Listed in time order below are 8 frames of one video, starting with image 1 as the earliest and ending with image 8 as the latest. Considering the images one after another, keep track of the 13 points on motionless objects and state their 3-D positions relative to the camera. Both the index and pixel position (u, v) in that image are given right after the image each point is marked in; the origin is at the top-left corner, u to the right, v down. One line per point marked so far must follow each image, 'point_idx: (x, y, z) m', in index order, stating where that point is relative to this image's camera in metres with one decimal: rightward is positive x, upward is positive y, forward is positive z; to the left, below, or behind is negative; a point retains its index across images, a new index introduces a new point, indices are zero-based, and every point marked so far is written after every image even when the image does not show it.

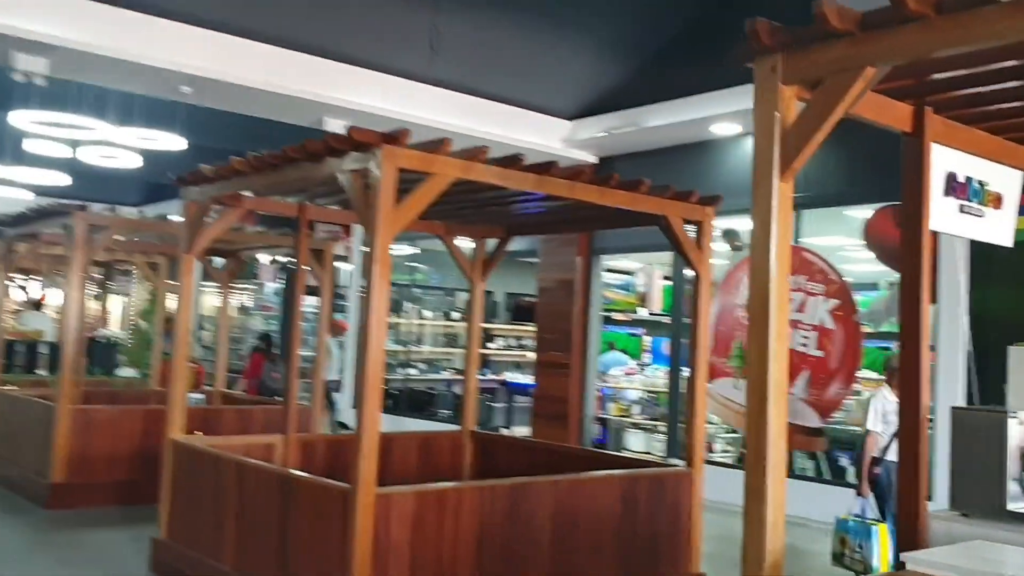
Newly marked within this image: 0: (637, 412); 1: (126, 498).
0: (+1.2, -1.3, +9.9) m
1: (-2.7, -1.5, +6.8) m
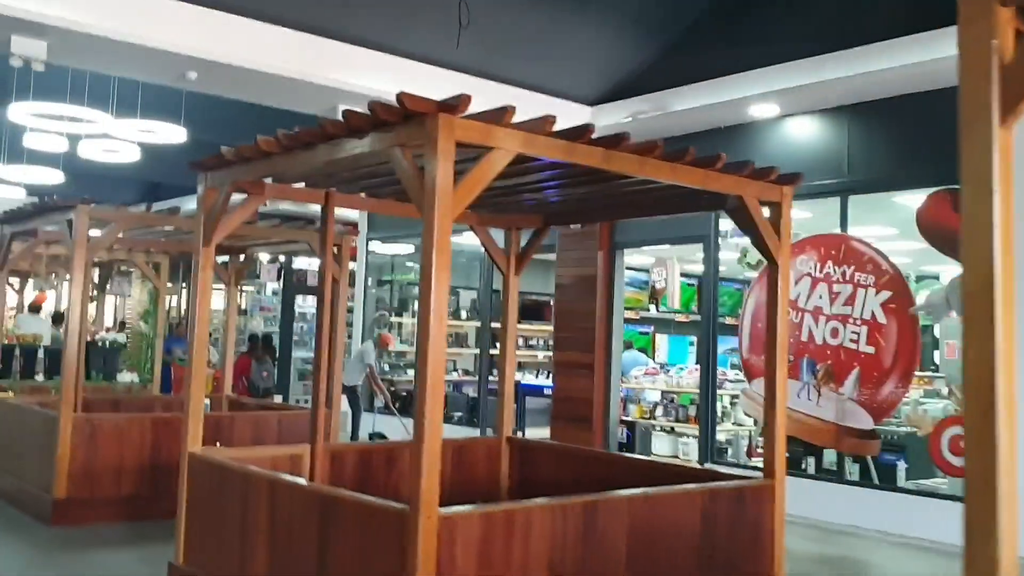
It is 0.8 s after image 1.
0: (+1.4, -1.2, +9.4) m
1: (-2.5, -1.5, +6.3) m
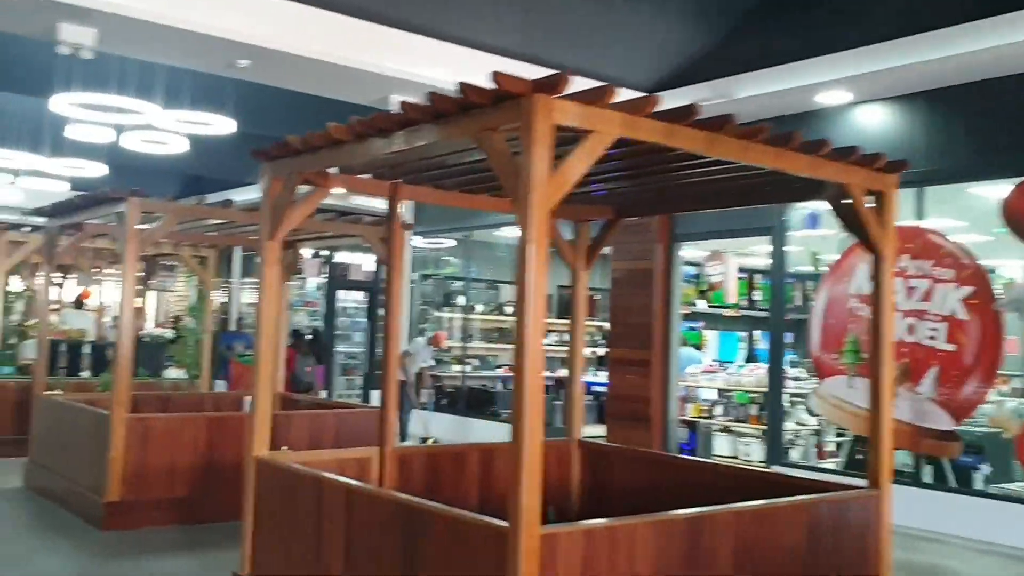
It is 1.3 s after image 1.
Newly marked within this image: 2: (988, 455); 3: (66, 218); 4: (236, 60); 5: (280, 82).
0: (+2.0, -1.2, +9.0) m
1: (-2.0, -1.5, +6.0) m
2: (+3.5, -1.2, +6.8) m
3: (-3.5, +0.5, +7.5) m
4: (-2.0, +1.6, +6.9) m
5: (-1.8, +1.6, +7.4) m
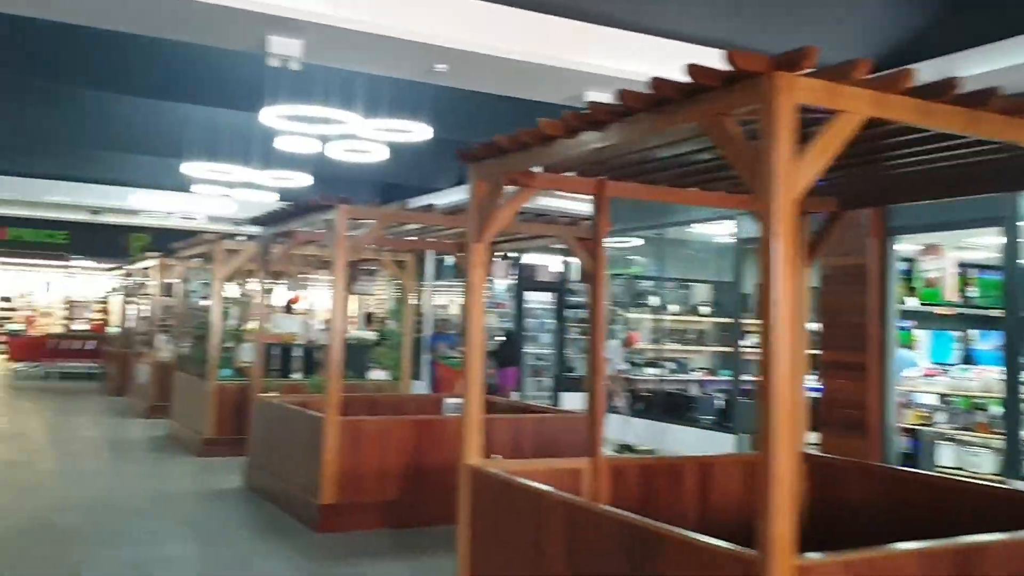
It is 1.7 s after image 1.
0: (+3.8, -1.2, +8.3) m
1: (-0.7, -1.5, +6.1) m
2: (+4.8, -1.1, +5.8) m
3: (-1.9, +0.5, +7.8) m
4: (-0.6, +1.6, +6.9) m
5: (-0.3, +1.6, +7.4) m
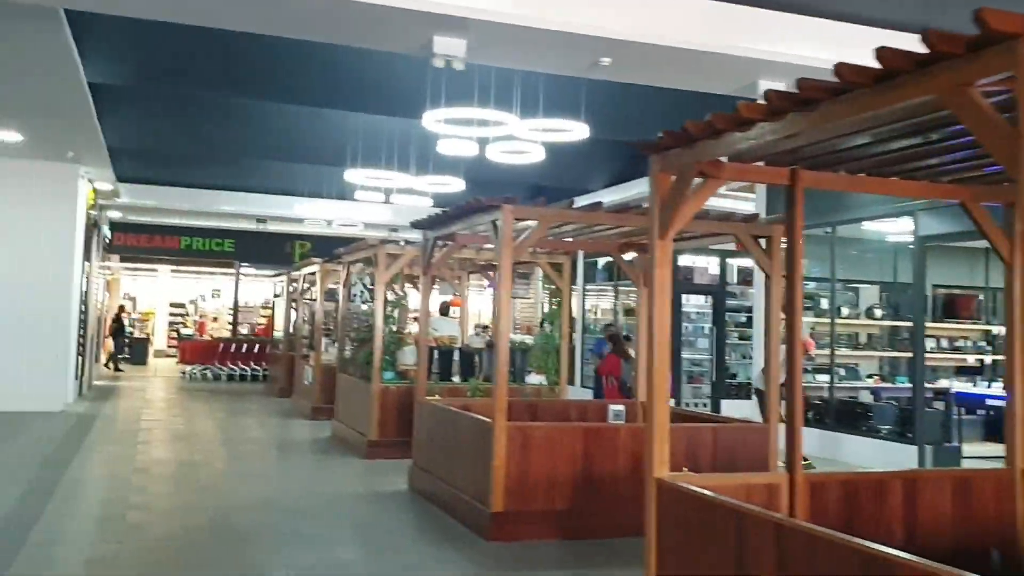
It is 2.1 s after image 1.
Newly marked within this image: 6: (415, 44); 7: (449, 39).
0: (+5.1, -1.1, +7.3) m
1: (+0.4, -1.5, +5.9) m
2: (+5.8, -1.1, +4.7) m
3: (-0.6, +0.5, +7.8) m
4: (+0.6, +1.6, +6.6) m
5: (+1.0, +1.6, +7.1) m
6: (-0.6, +1.6, +6.3) m
7: (-0.4, +1.6, +6.1) m
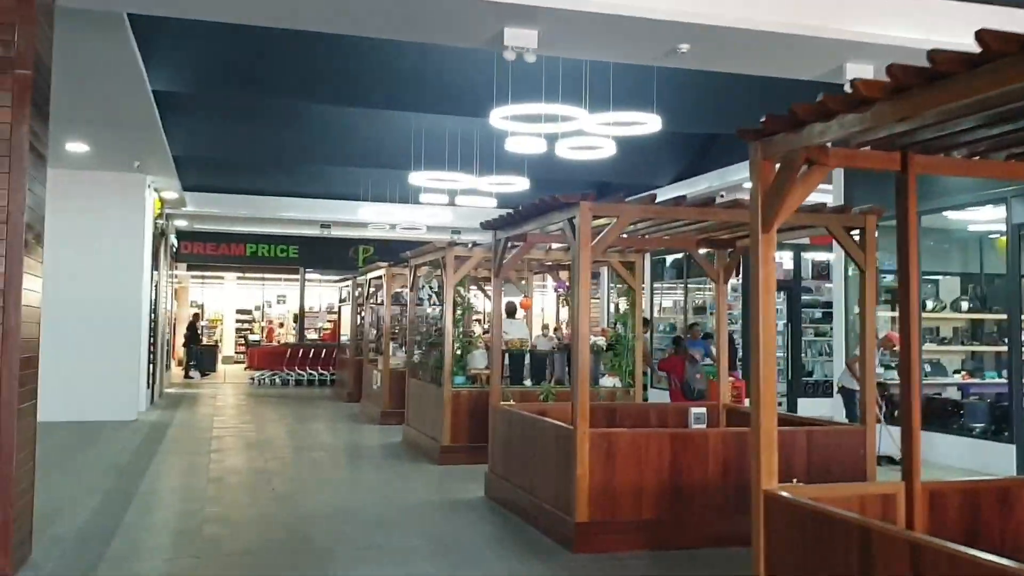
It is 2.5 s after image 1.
0: (+5.7, -1.0, +6.8) m
1: (+0.9, -1.5, +5.6) m
2: (+6.2, -1.0, +4.1) m
3: (0.0, +0.5, +7.6) m
4: (+1.1, +1.6, +6.3) m
5: (+1.5, +1.6, +6.8) m
6: (-0.2, +1.6, +6.1) m
7: (+0.1, +1.6, +5.9) m
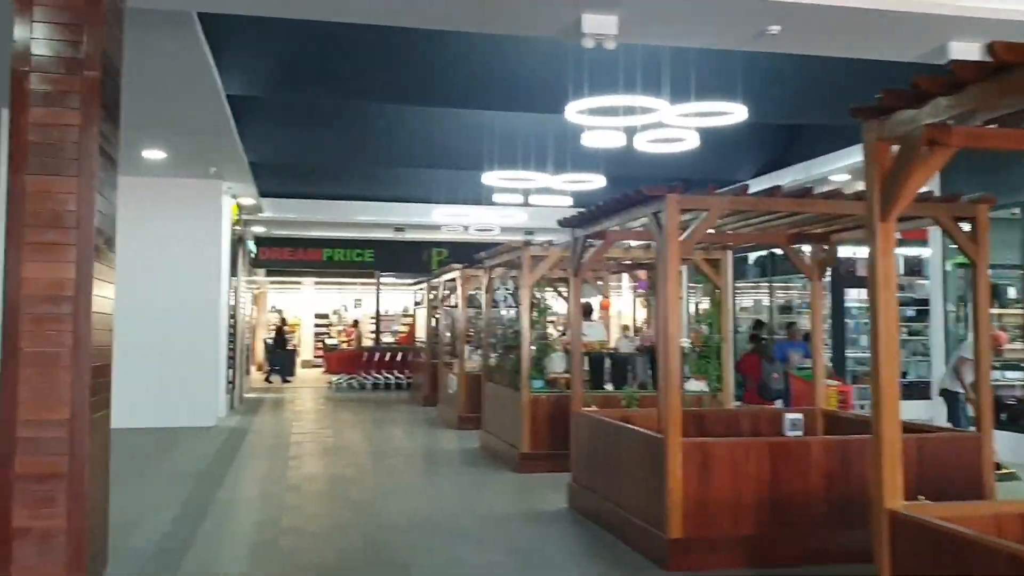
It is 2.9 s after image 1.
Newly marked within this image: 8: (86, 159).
0: (+6.3, -1.0, +6.0) m
1: (+1.3, -1.5, +5.2) m
2: (+6.5, -0.9, +3.3) m
3: (+0.6, +0.5, +7.2) m
4: (+1.6, +1.6, +5.9) m
5: (+2.0, +1.6, +6.4) m
6: (+0.3, +1.6, +5.8) m
7: (+0.5, +1.6, +5.6) m
8: (-2.1, +0.6, +4.6) m
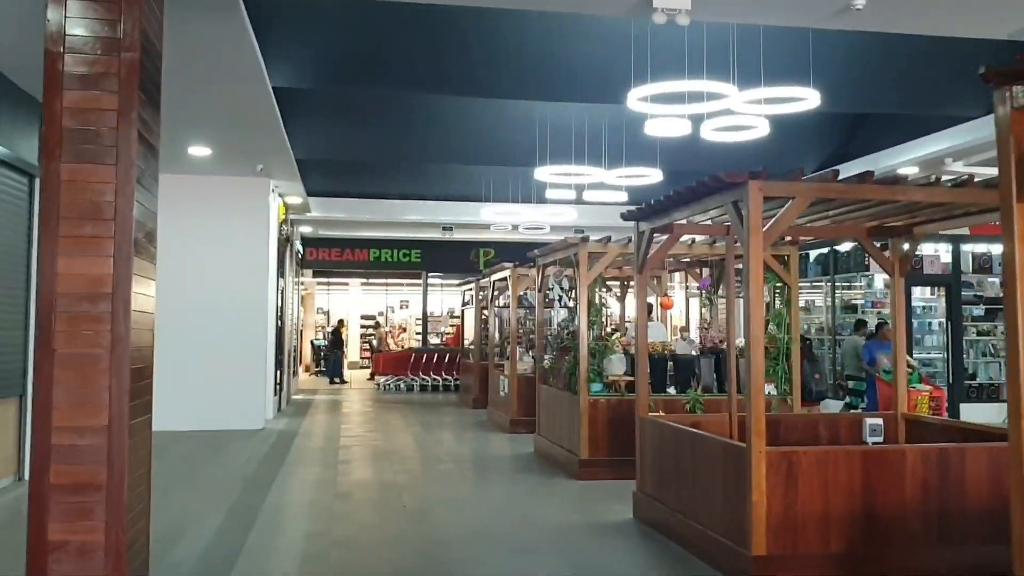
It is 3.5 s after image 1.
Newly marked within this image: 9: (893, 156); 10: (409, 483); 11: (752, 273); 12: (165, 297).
0: (+6.6, -0.9, +5.3) m
1: (+1.7, -1.4, +4.7) m
2: (+6.8, -0.9, +2.6) m
3: (+1.0, +0.5, +6.8) m
4: (+2.0, +1.6, +5.5) m
5: (+2.4, +1.6, +5.9) m
6: (+0.7, +1.6, +5.4) m
7: (+0.9, +1.6, +5.2) m
8: (-1.7, +0.6, +4.3) m
9: (+4.1, +1.4, +10.3) m
10: (-0.9, -1.7, +8.2) m
11: (+1.2, +0.1, +4.8) m
12: (-4.2, -0.1, +11.4) m
